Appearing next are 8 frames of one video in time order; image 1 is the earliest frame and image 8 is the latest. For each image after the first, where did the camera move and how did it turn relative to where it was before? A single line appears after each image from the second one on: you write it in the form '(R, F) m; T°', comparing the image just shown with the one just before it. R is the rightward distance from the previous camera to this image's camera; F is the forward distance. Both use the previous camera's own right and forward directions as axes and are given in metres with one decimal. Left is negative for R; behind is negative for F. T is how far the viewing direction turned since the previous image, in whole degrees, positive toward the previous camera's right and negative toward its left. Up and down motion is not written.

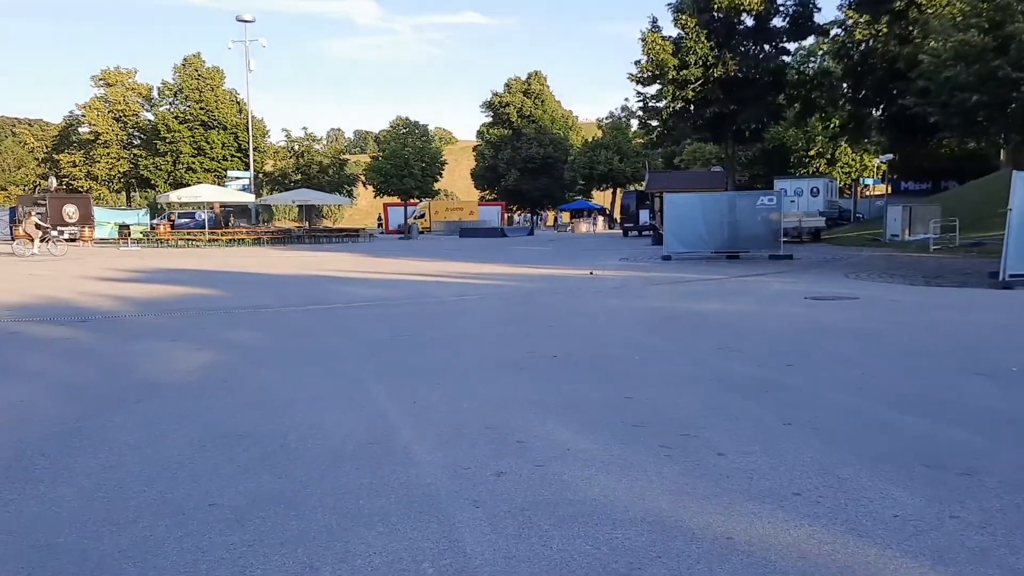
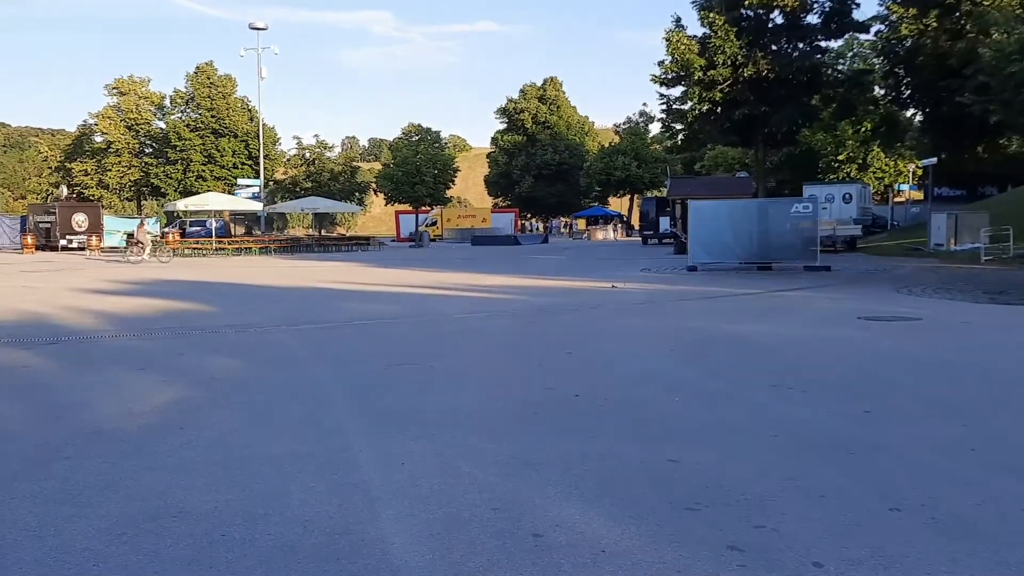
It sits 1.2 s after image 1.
(0.0, +1.5) m; -1°
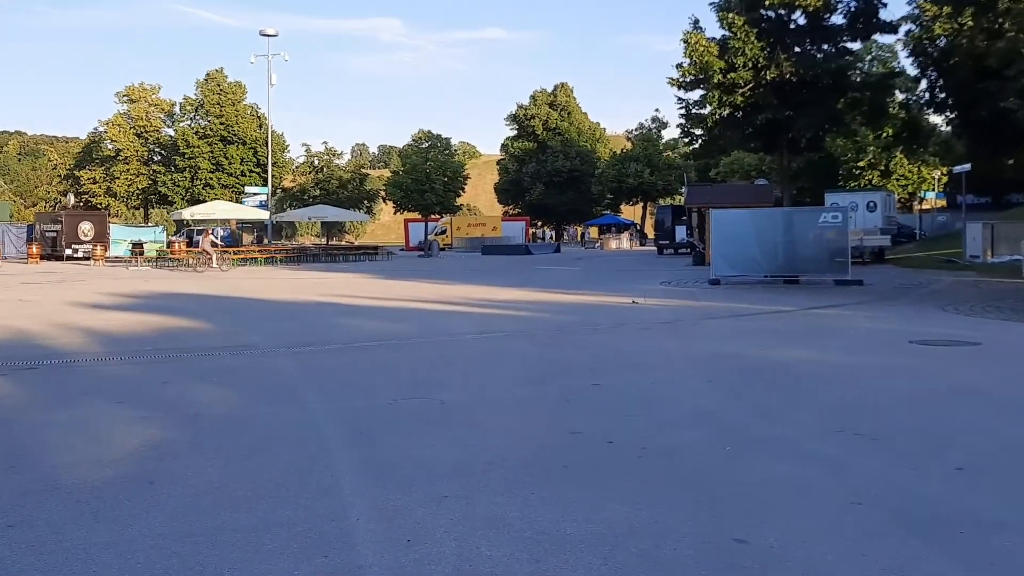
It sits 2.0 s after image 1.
(-0.1, +1.1) m; -1°
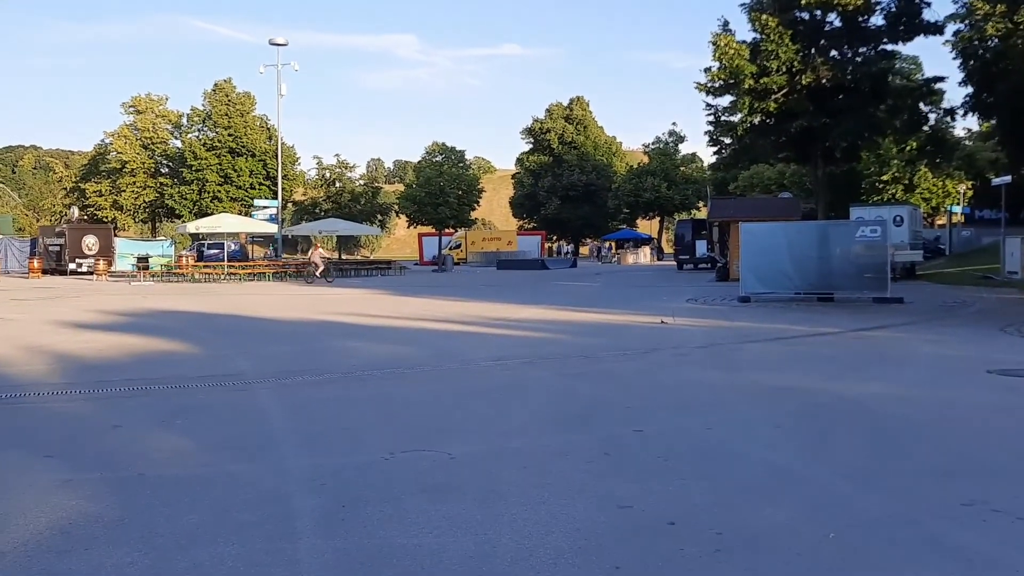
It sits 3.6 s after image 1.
(-0.1, +1.6) m; -1°
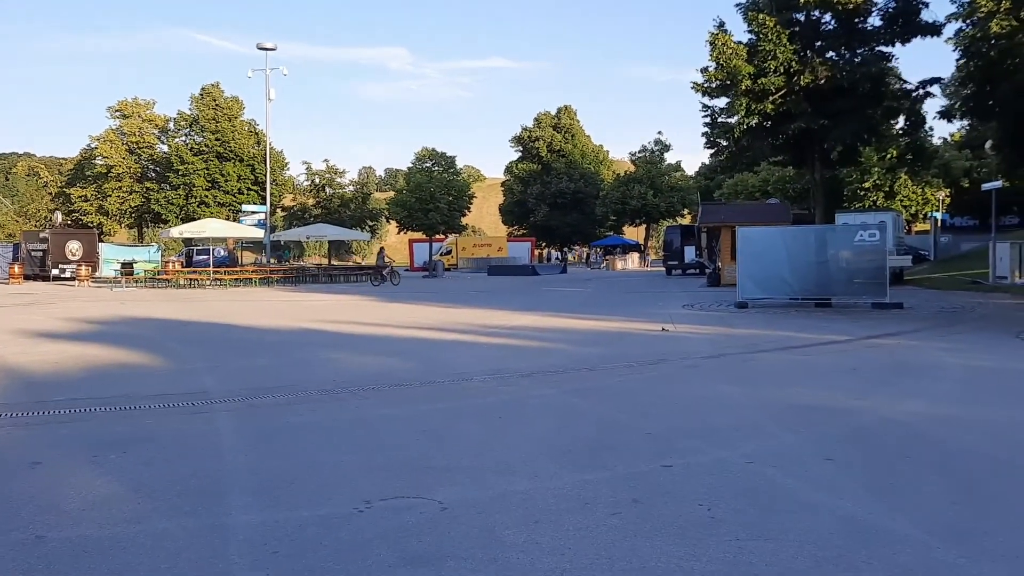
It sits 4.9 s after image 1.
(-0.1, +0.8) m; +1°
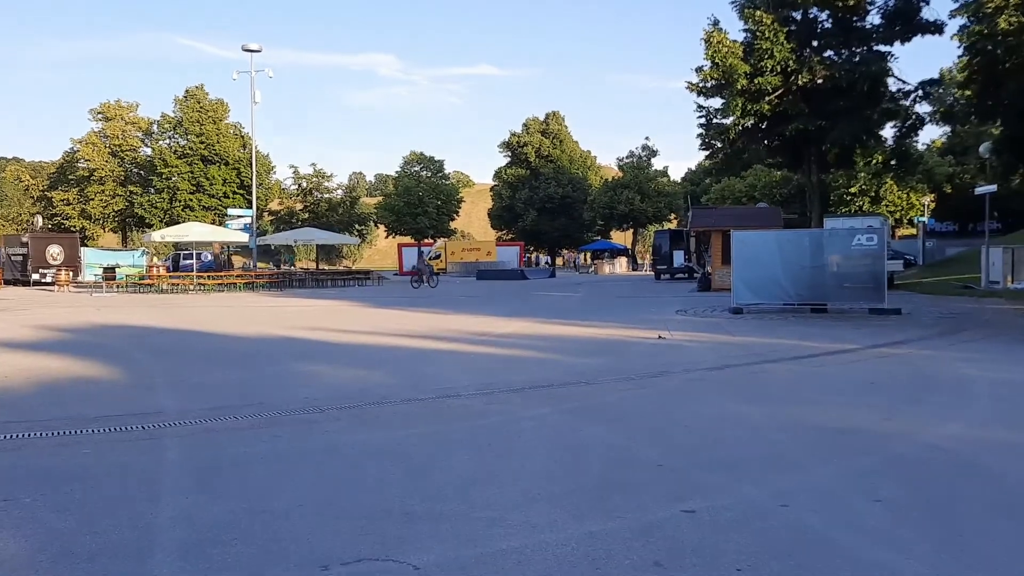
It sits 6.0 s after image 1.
(0.0, +0.8) m; +1°
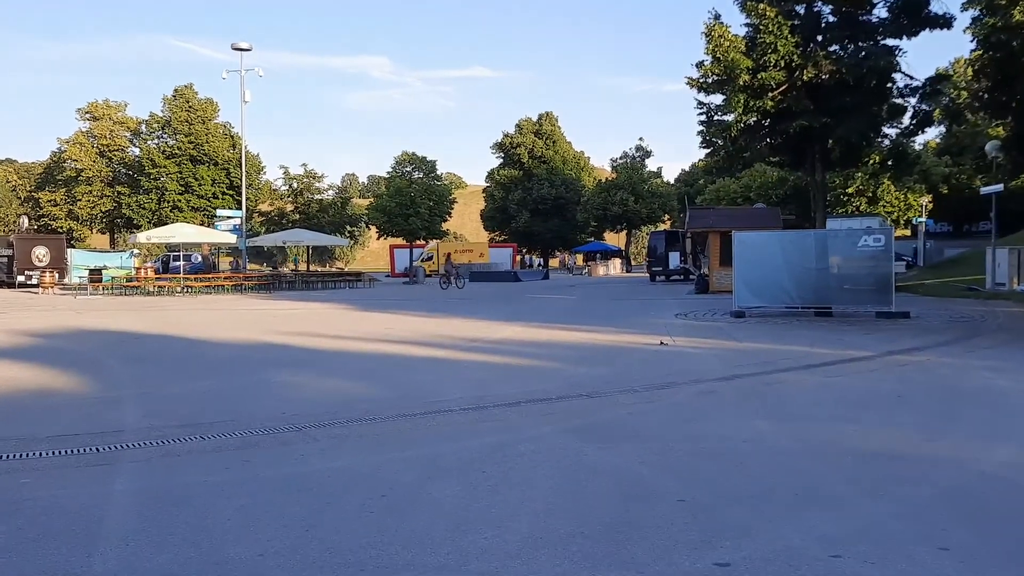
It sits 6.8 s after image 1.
(0.0, +0.8) m; 0°
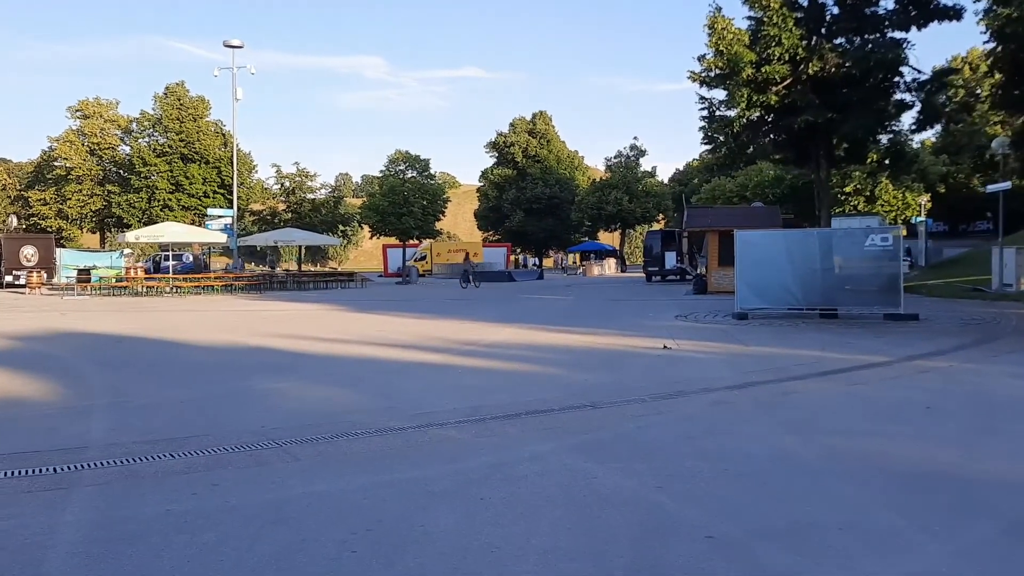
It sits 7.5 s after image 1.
(-0.1, +0.7) m; 0°
